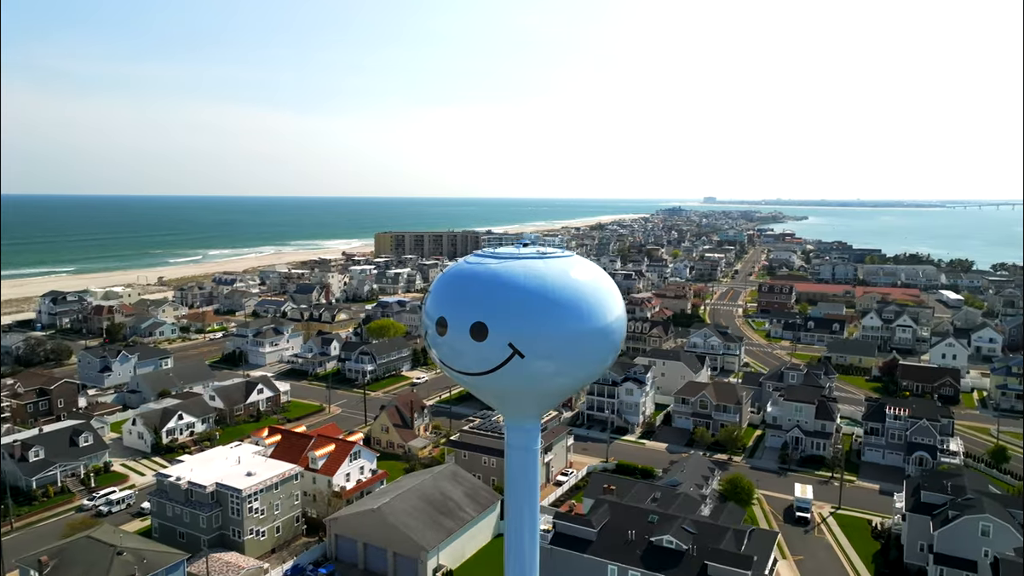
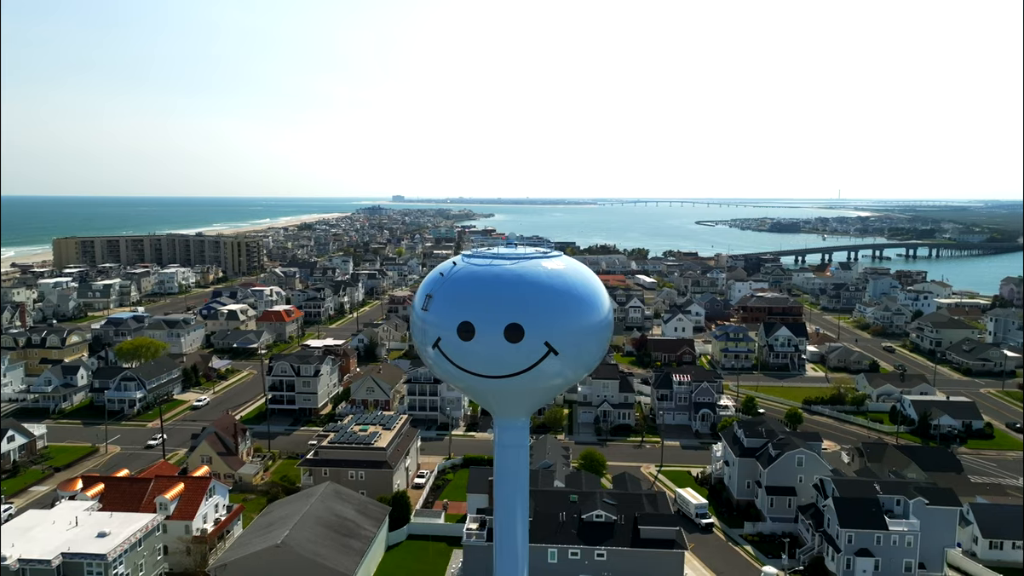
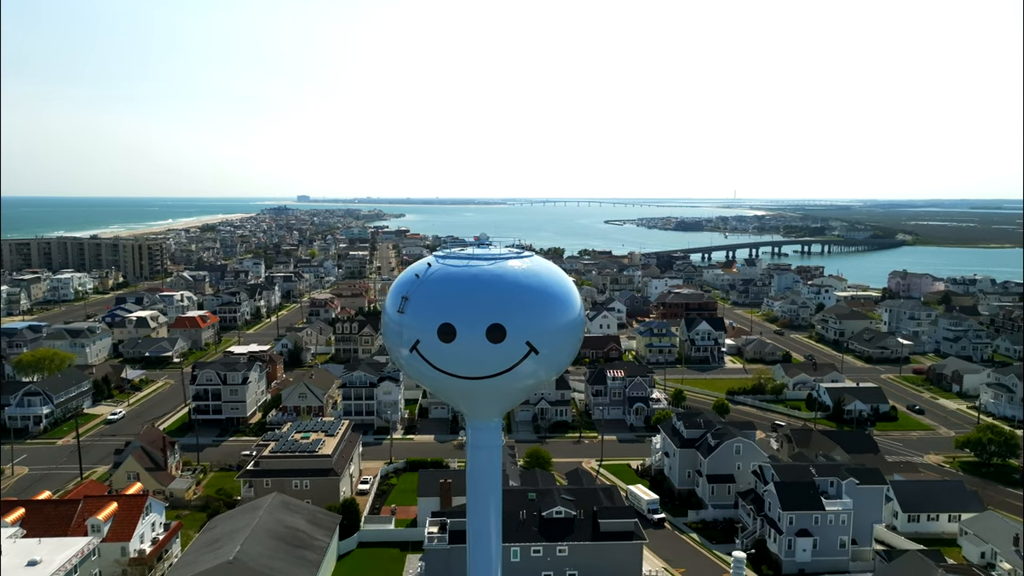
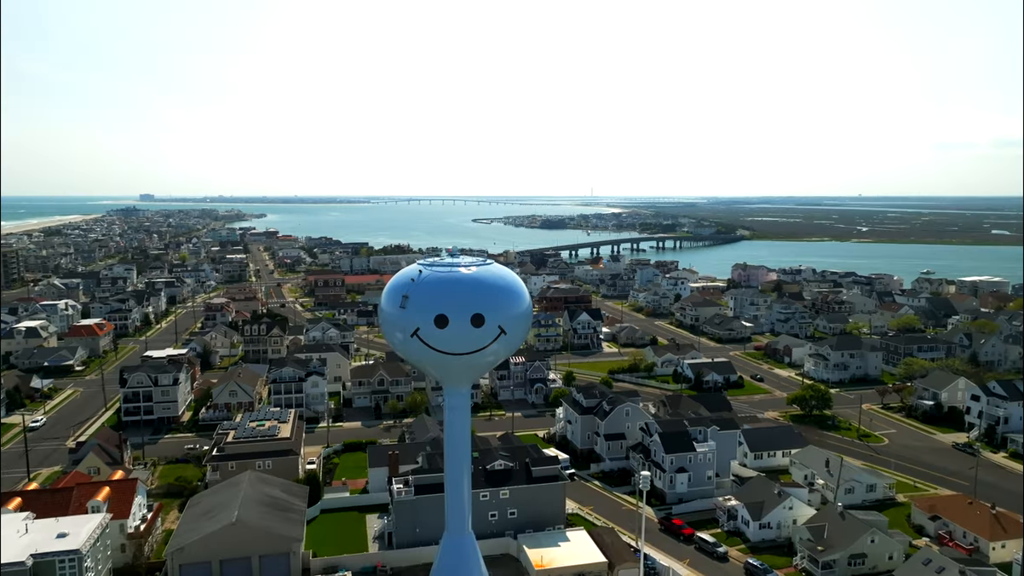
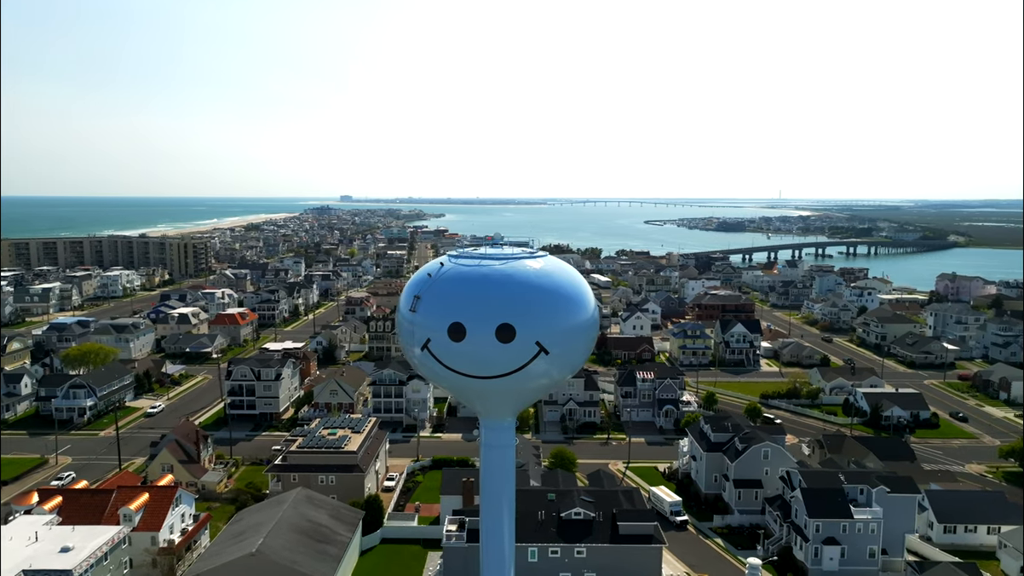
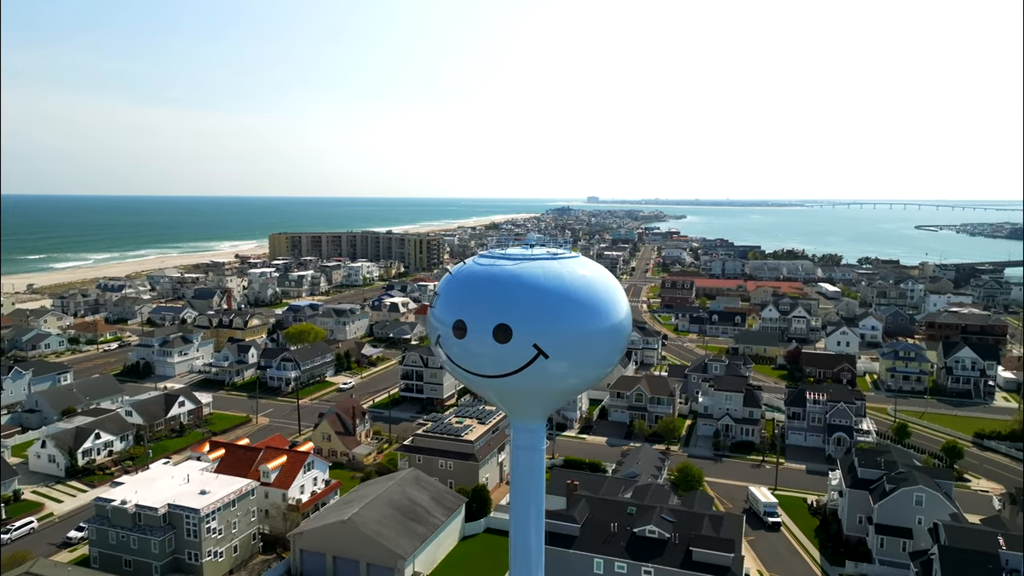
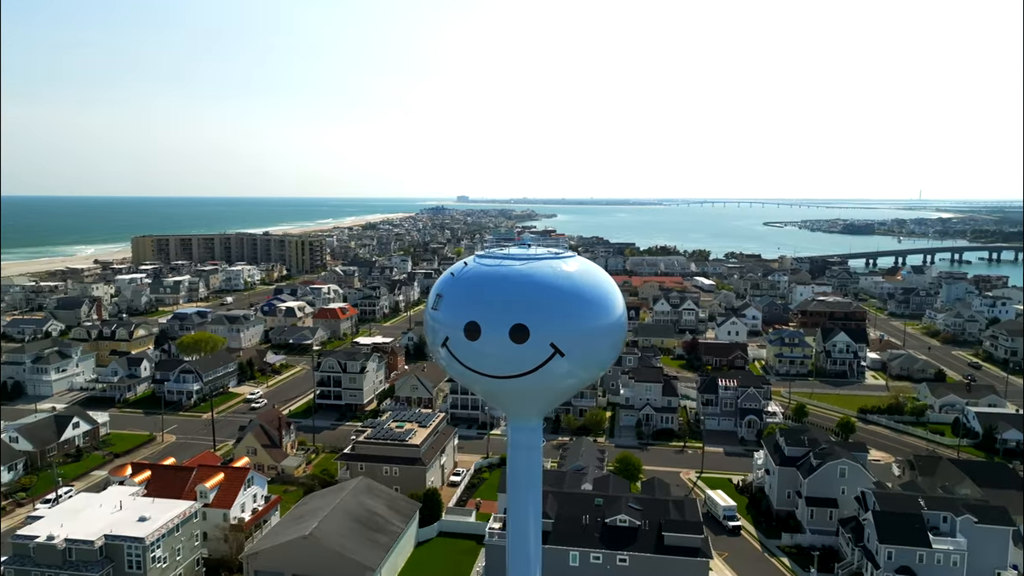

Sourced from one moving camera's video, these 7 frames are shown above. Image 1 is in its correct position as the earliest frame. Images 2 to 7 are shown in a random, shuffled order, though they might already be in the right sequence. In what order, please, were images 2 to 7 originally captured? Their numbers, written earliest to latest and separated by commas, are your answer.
6, 7, 2, 5, 3, 4
